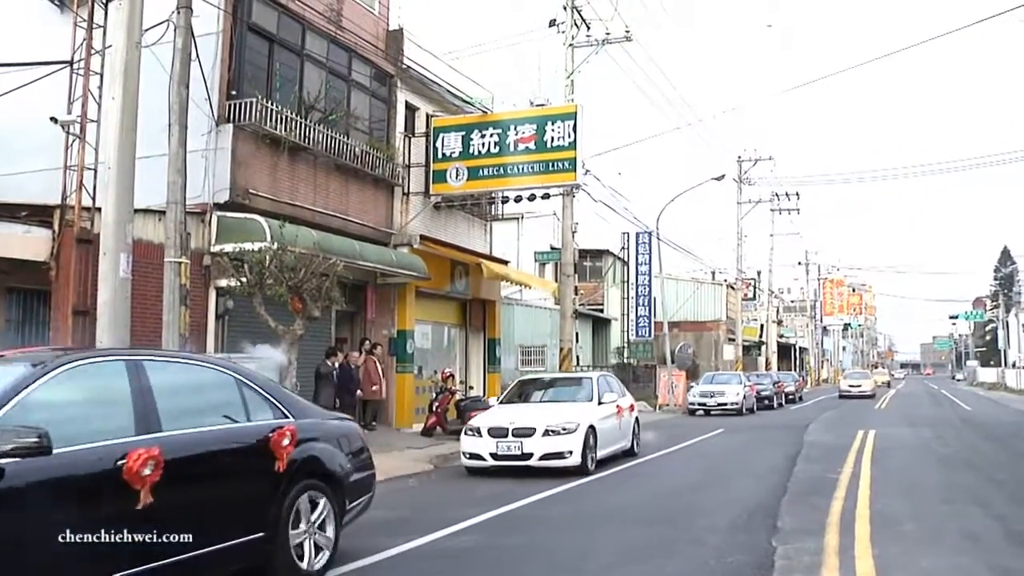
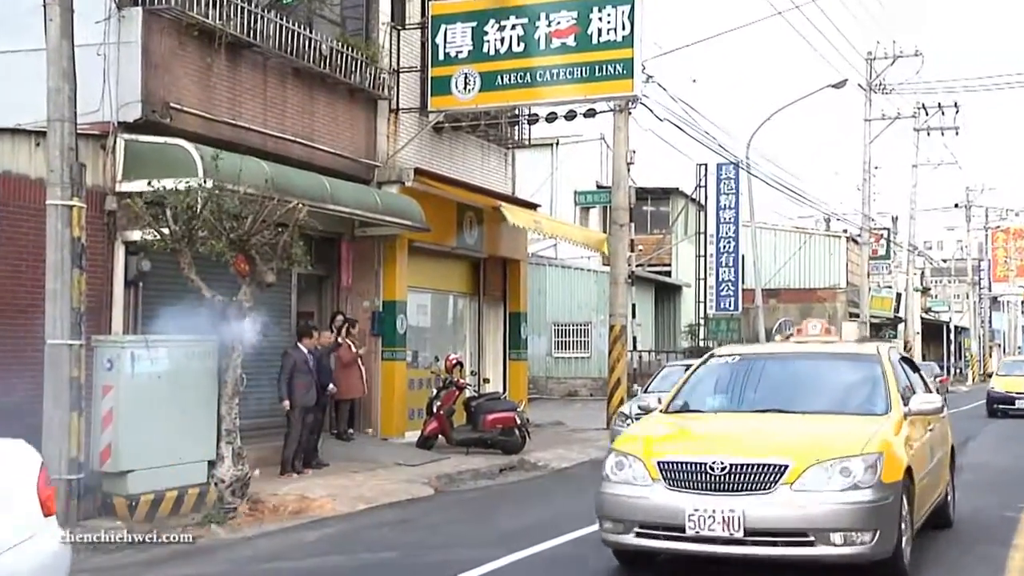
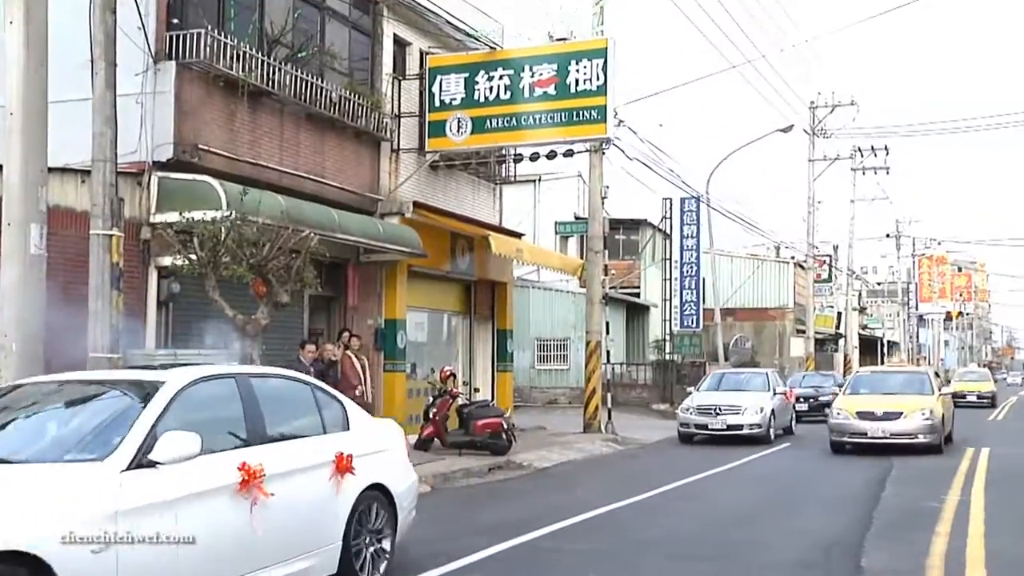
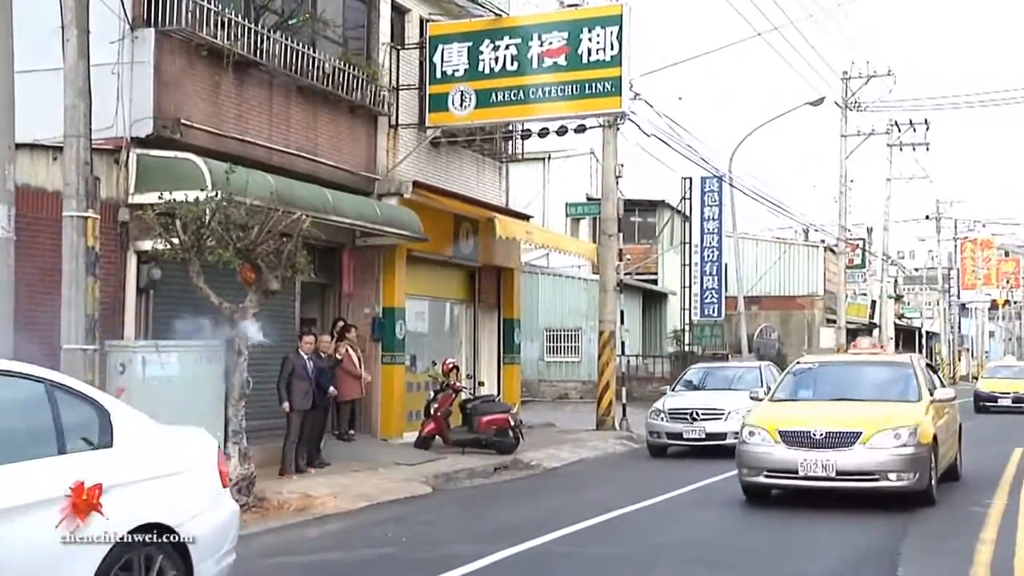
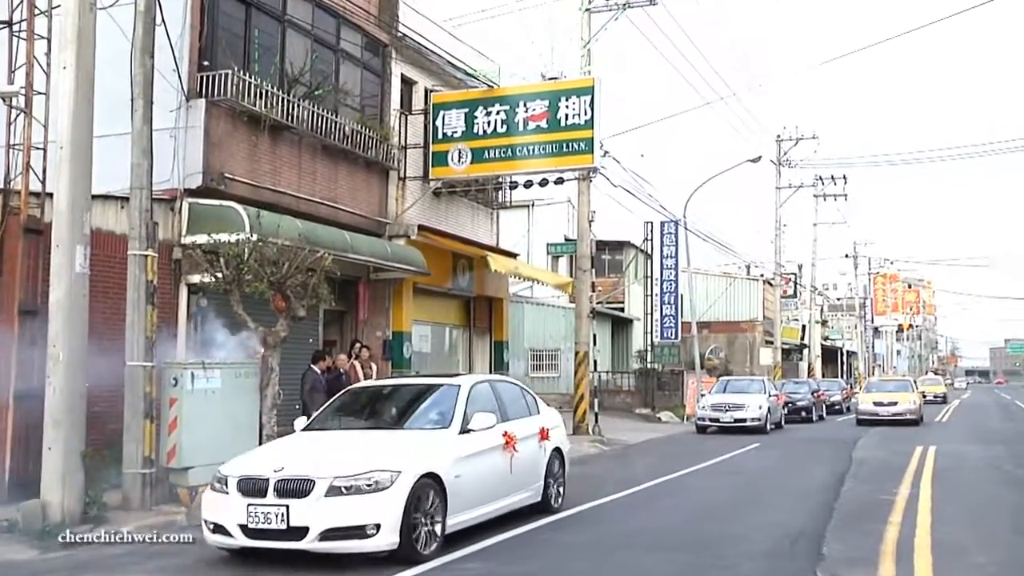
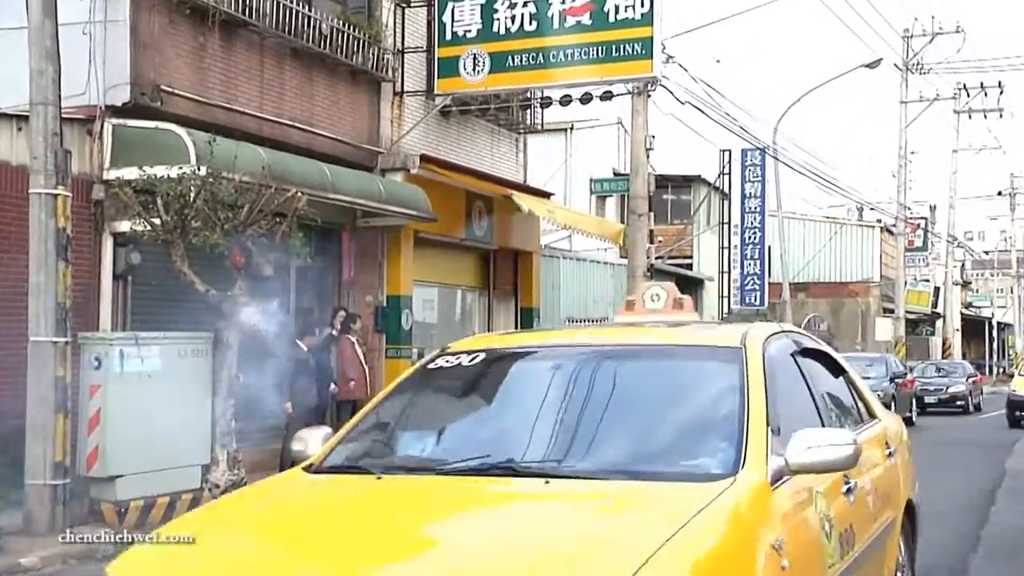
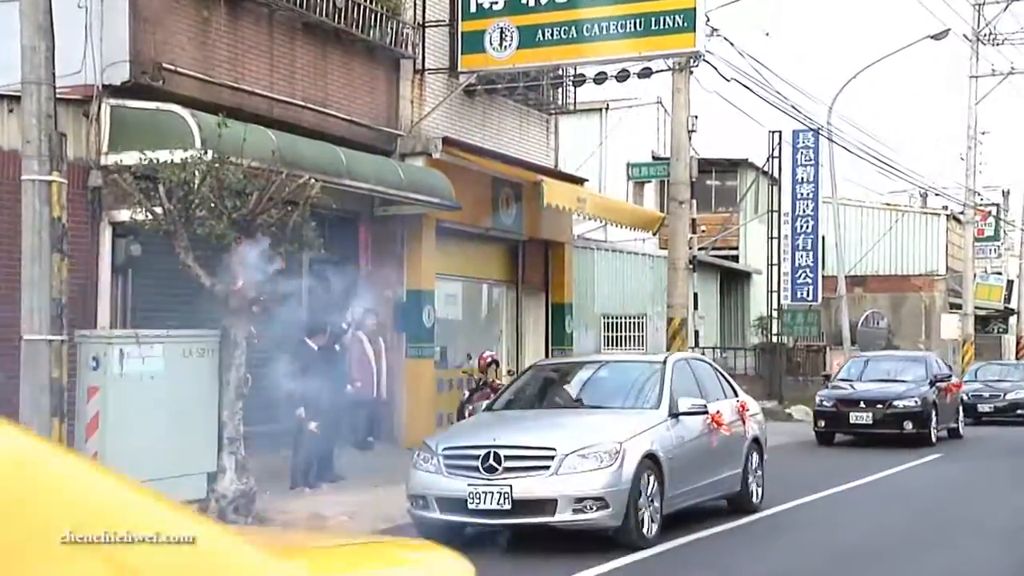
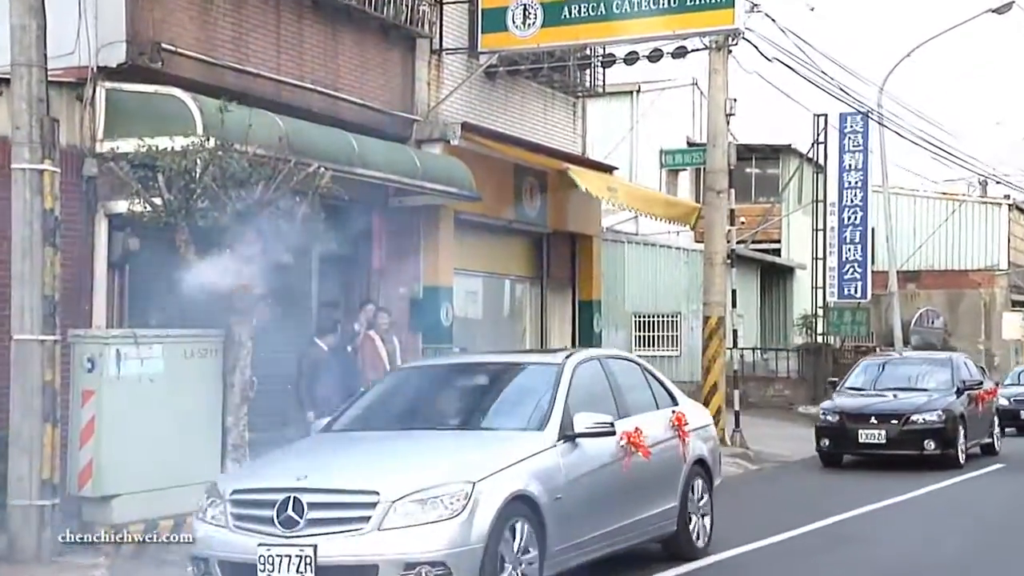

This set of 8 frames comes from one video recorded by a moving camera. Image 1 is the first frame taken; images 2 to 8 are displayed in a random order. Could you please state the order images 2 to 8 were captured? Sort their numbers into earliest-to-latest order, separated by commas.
5, 3, 4, 2, 6, 7, 8
